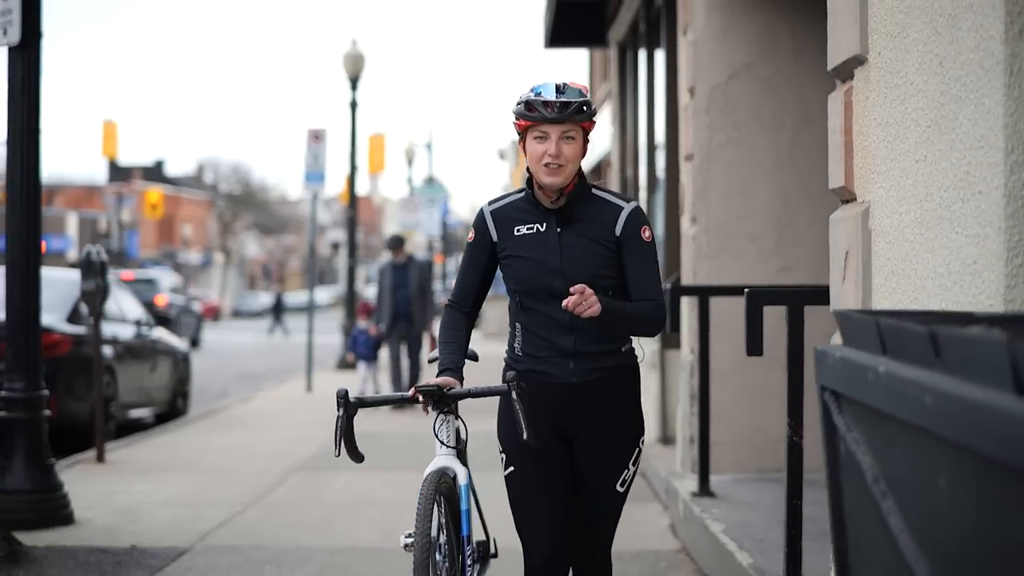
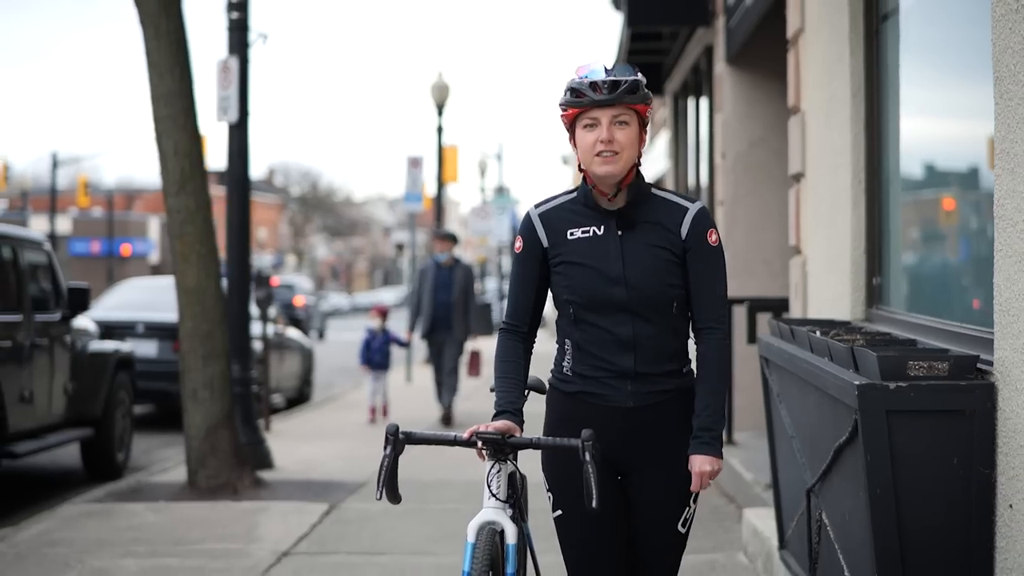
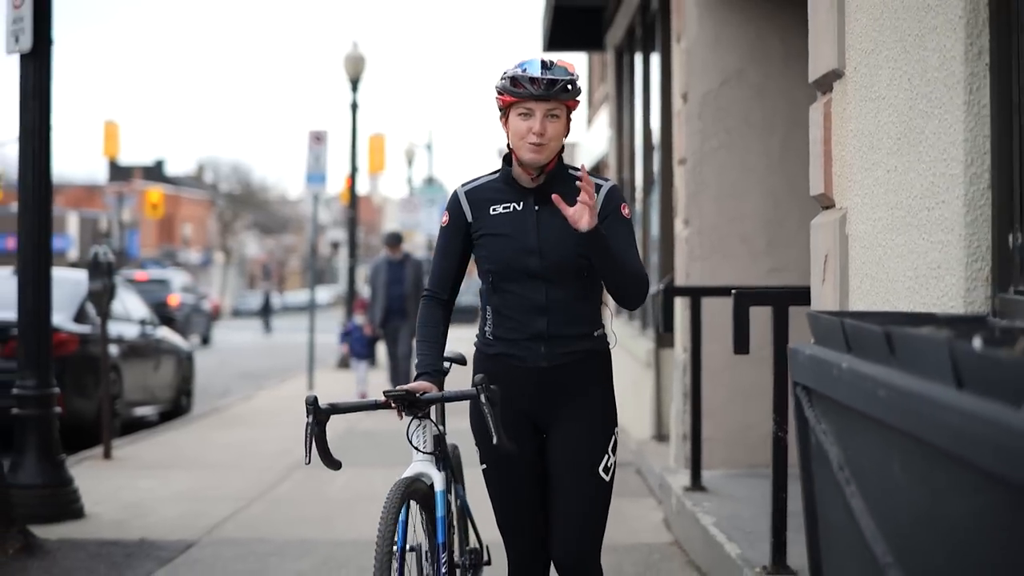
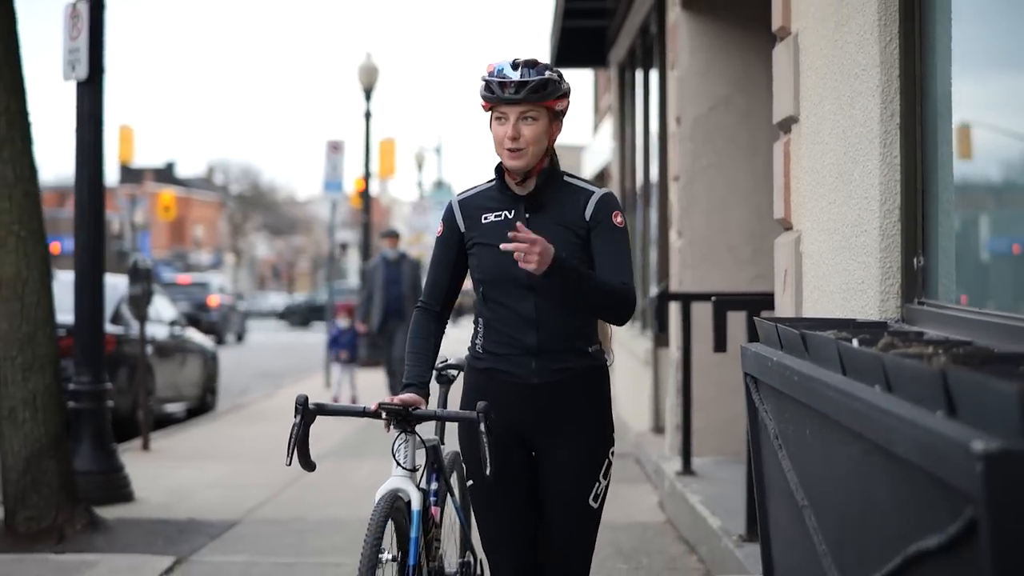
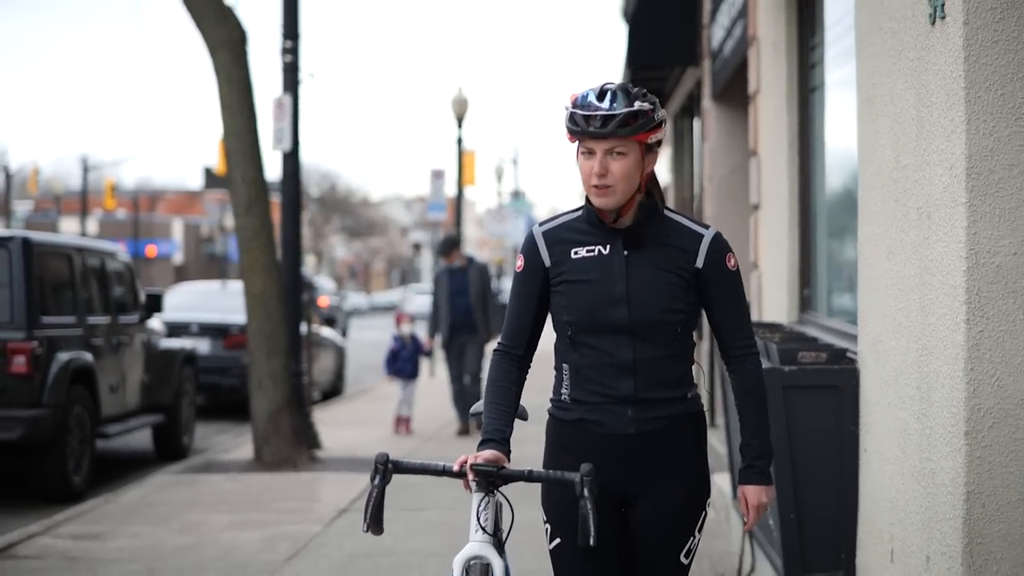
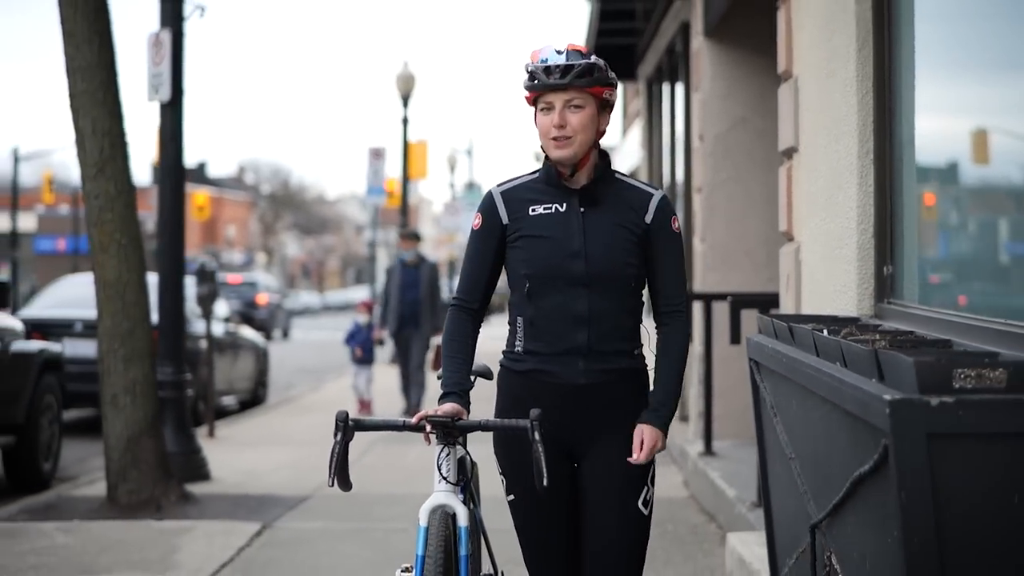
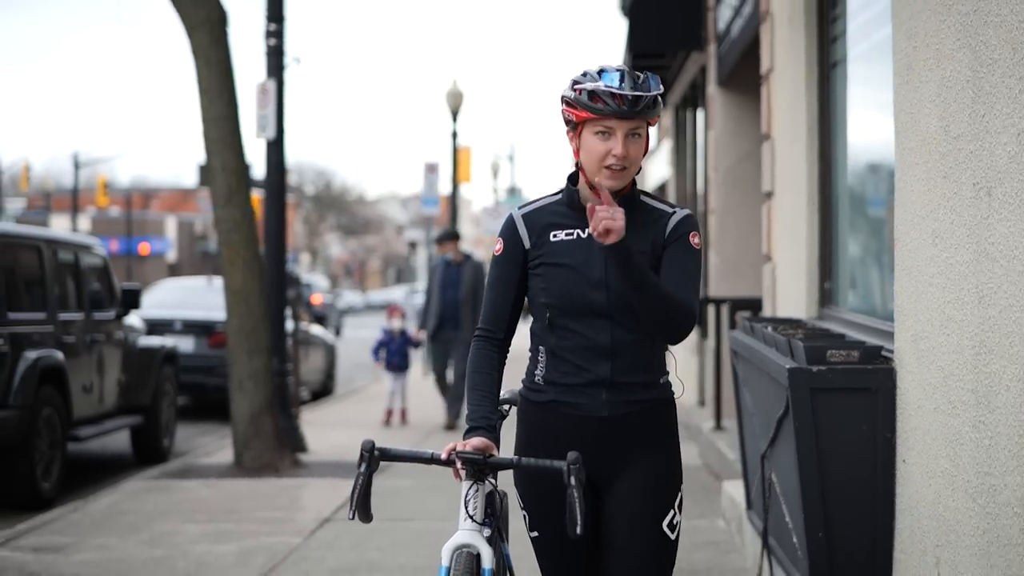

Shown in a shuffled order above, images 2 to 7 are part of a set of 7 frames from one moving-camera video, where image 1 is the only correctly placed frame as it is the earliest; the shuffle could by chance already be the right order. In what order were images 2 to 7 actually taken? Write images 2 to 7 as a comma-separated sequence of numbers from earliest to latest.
3, 4, 6, 2, 7, 5
